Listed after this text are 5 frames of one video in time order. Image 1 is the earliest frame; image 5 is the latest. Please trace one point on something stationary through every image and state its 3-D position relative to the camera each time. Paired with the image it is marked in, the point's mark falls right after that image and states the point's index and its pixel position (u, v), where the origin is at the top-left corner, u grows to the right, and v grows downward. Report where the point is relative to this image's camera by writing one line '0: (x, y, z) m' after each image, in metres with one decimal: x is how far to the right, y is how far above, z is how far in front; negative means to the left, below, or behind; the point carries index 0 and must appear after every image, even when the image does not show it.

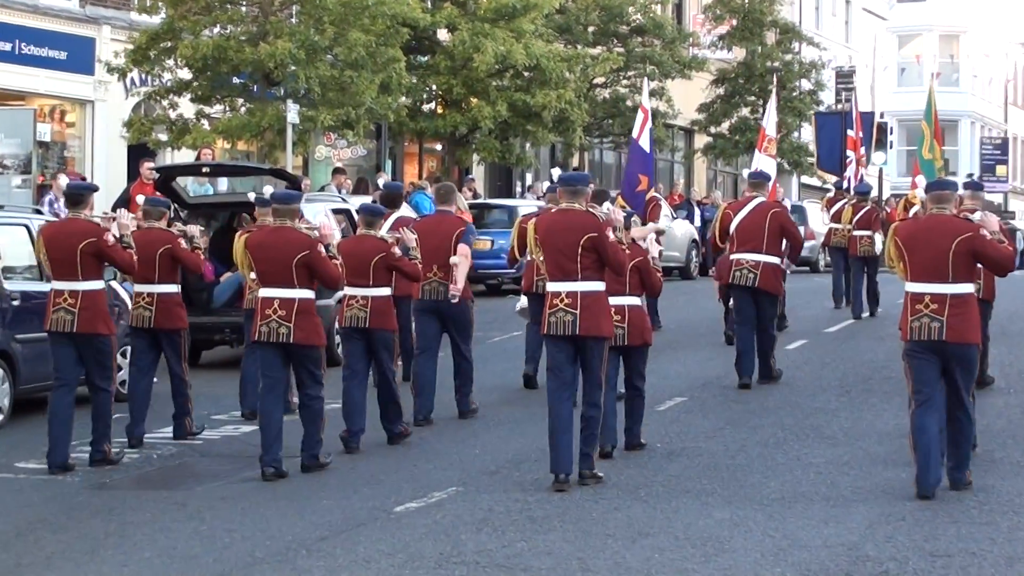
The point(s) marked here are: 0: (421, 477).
0: (-0.6, -1.3, +11.6) m
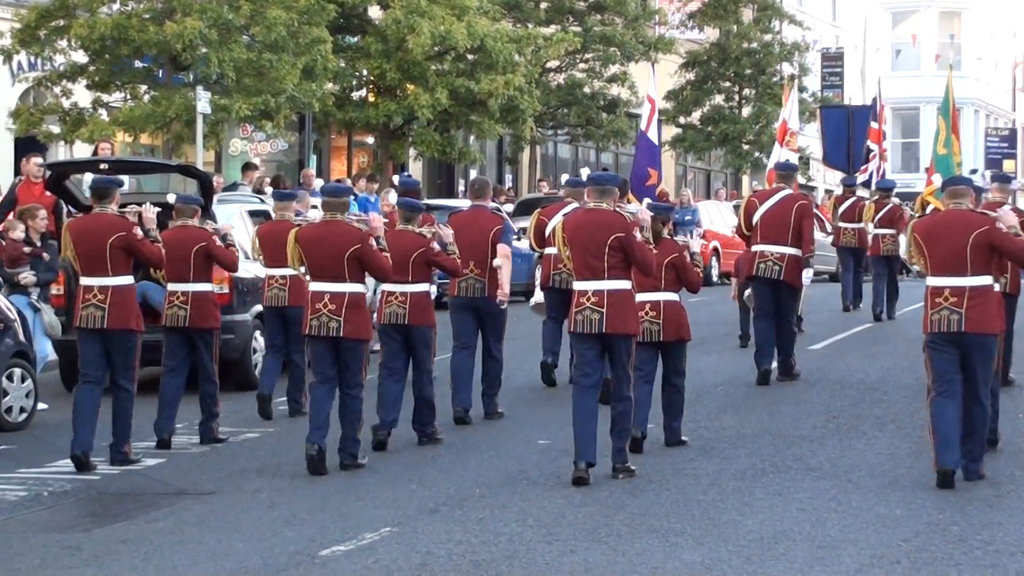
0: (-0.9, -1.3, +10.1) m
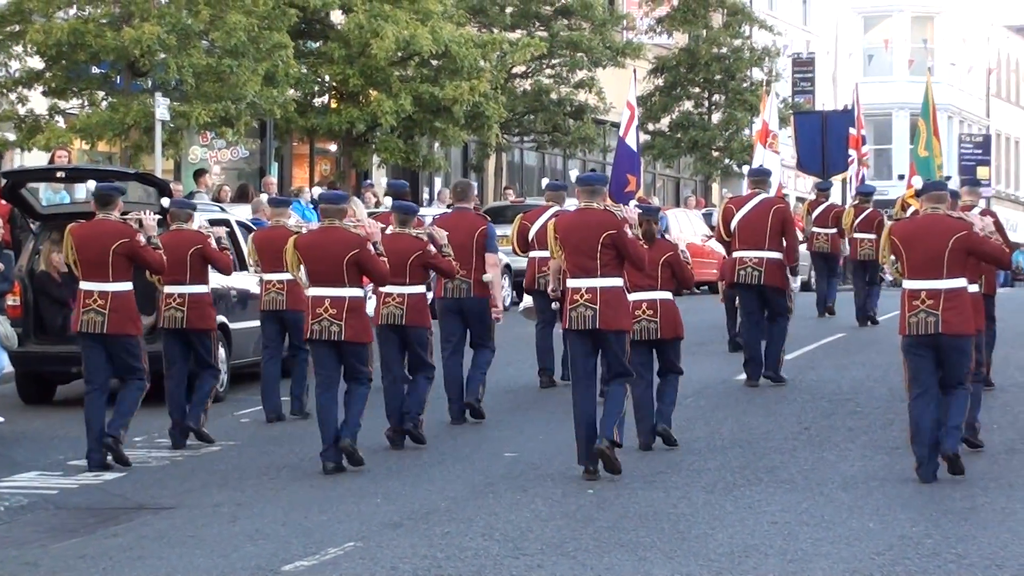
0: (-1.1, -1.4, +9.9) m
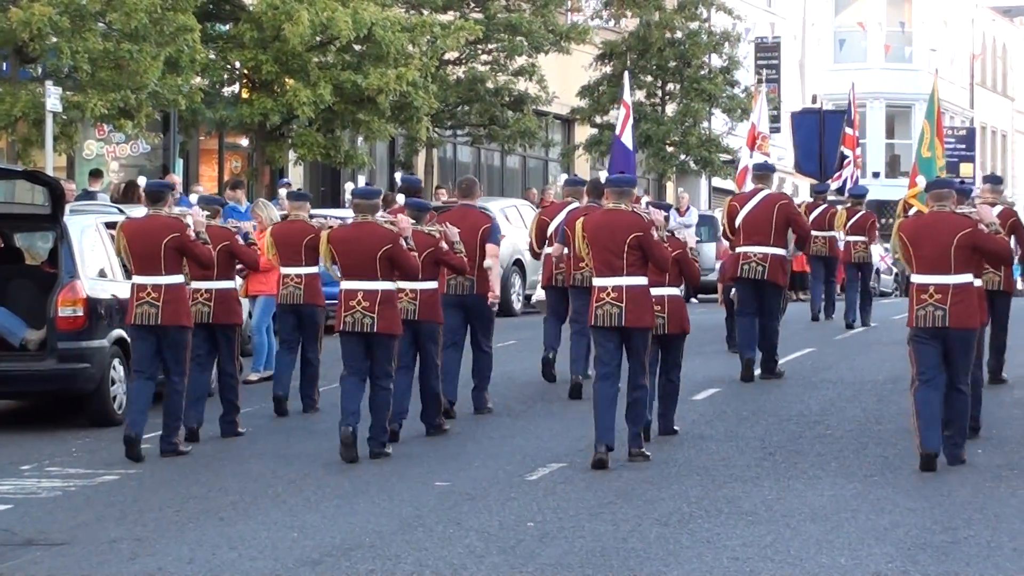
0: (-1.5, -1.4, +8.9) m
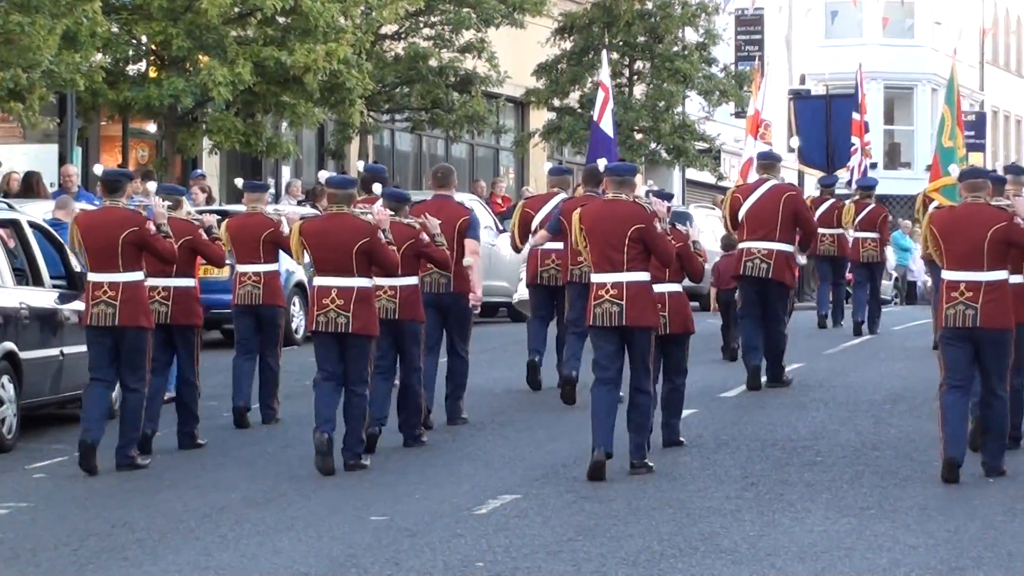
0: (-1.8, -1.5, +7.7) m
